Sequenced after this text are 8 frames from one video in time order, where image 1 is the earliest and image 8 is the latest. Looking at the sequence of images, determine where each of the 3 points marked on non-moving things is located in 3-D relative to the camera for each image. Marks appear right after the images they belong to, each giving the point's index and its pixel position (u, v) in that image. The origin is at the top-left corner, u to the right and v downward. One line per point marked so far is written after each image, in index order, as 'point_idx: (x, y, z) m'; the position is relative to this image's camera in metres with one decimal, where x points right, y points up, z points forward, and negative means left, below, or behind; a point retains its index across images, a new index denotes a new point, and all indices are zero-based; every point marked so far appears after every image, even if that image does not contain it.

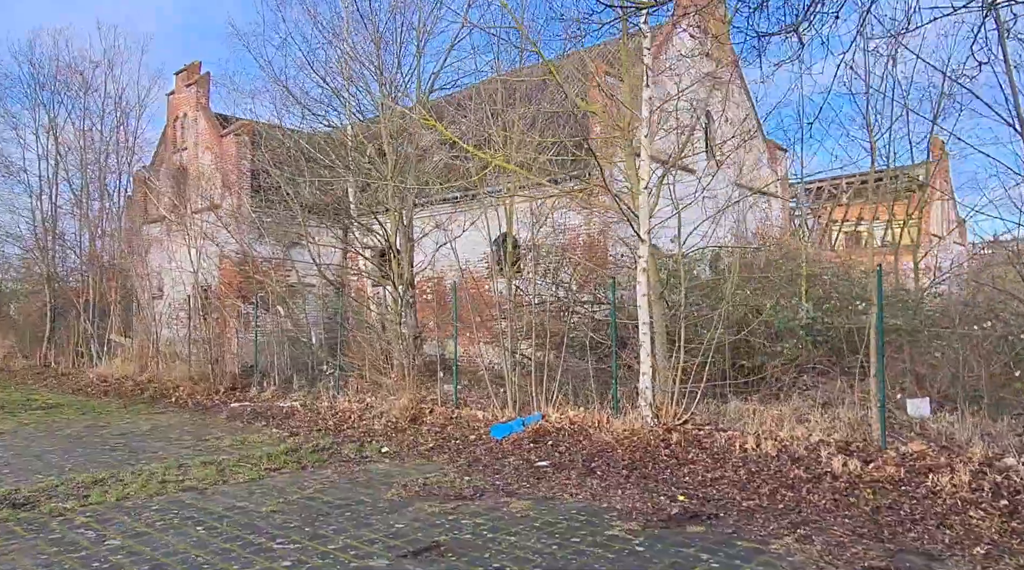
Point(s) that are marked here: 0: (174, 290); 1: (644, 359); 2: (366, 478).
0: (-8.5, -0.2, +19.8) m
1: (+1.4, -0.8, +8.1) m
2: (-1.3, -1.7, +6.9) m
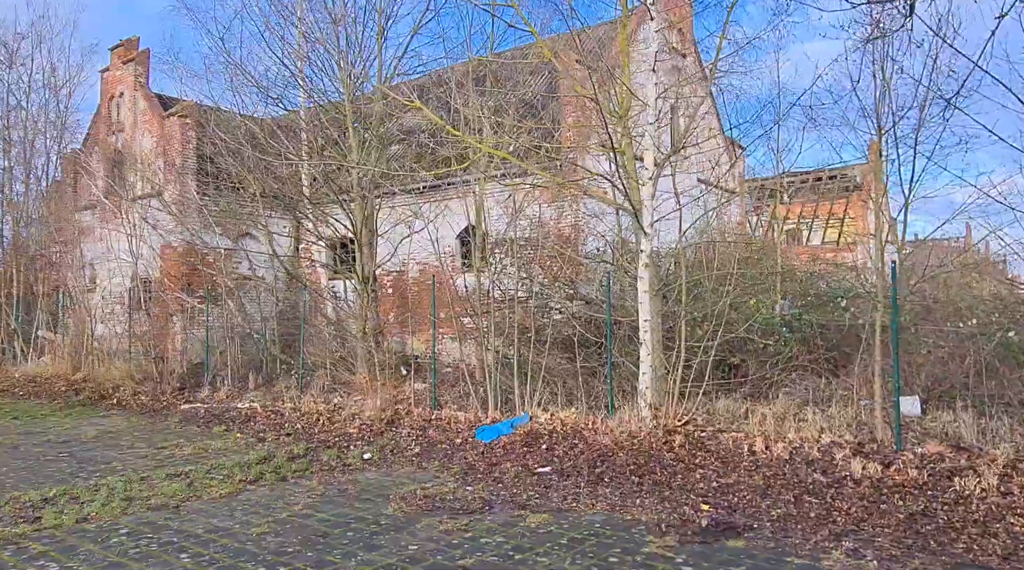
0: (-9.5, 0.0, +18.6) m
1: (+1.3, -0.7, +7.7) m
2: (-1.2, -1.7, +6.4) m
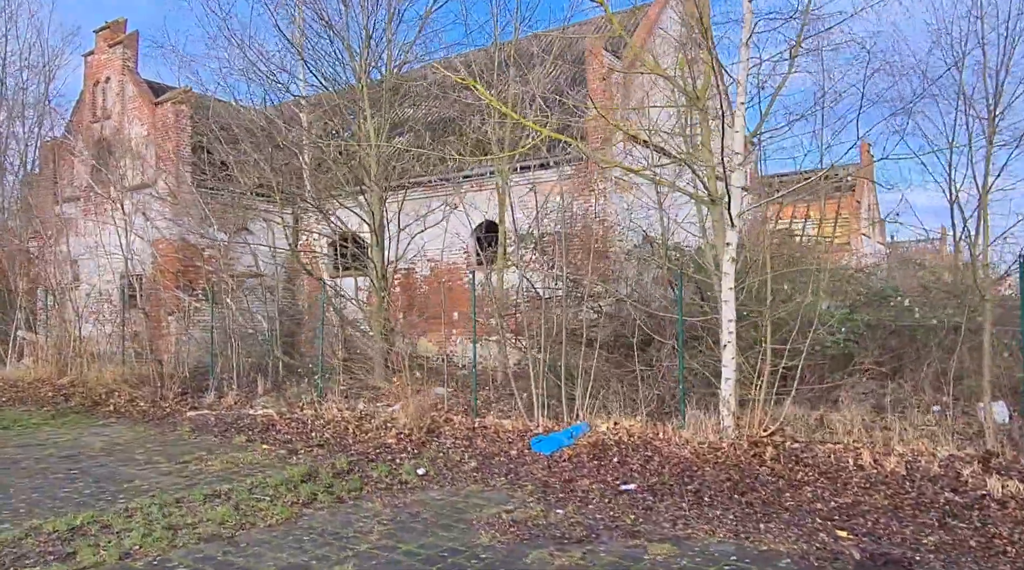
0: (-9.3, +0.1, +17.5) m
1: (+1.9, -0.7, +7.0) m
2: (-0.6, -1.6, +5.6) m
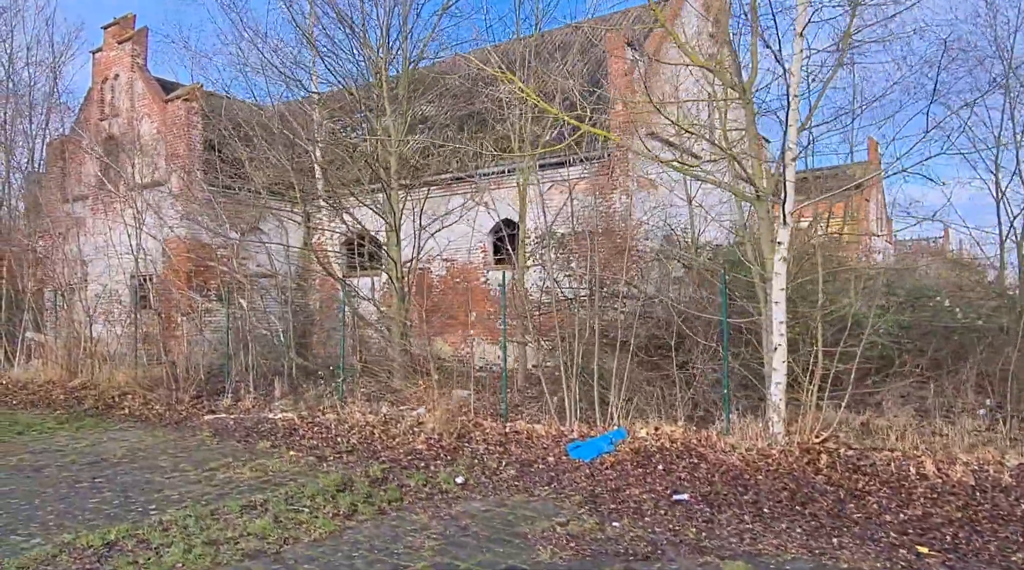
0: (-8.9, +0.1, +17.2) m
1: (+2.3, -0.7, +6.8) m
2: (-0.2, -1.6, +5.3) m
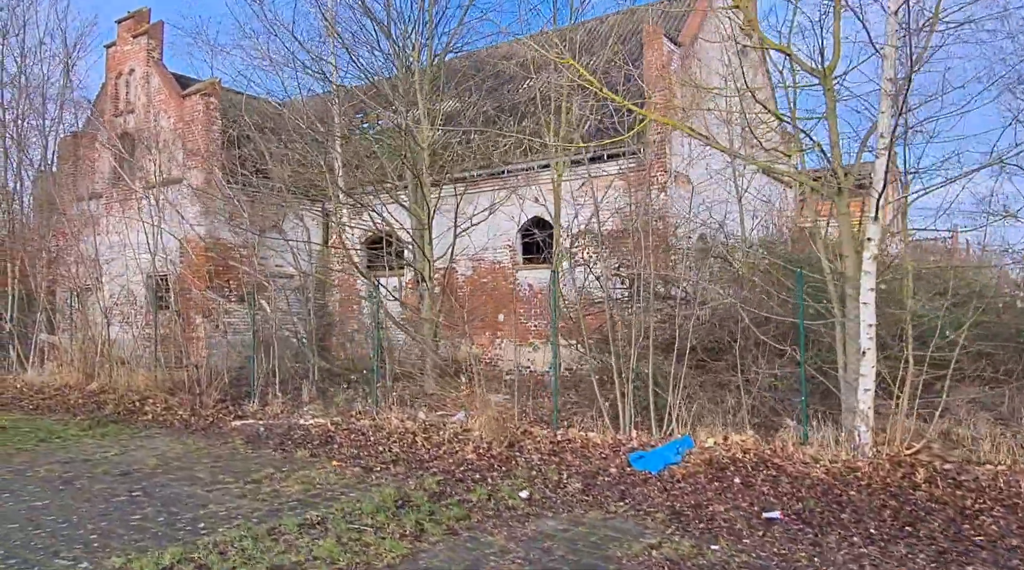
0: (-8.4, +0.1, +16.7) m
1: (+2.8, -0.7, +6.3) m
2: (+0.3, -1.6, +4.8) m
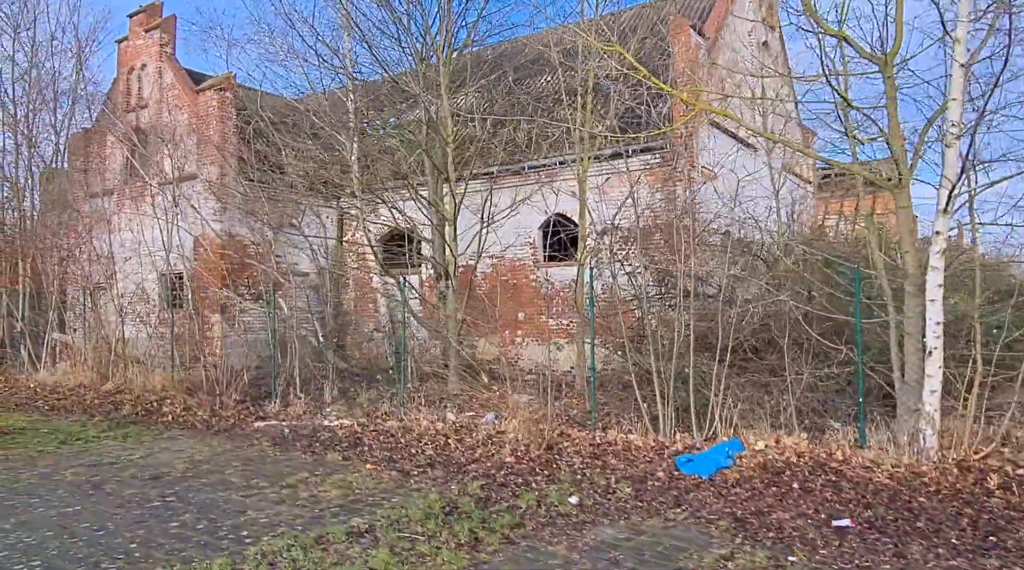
0: (-8.0, +0.1, +16.5) m
1: (+3.2, -0.7, +6.1) m
2: (+0.7, -1.6, +4.6) m
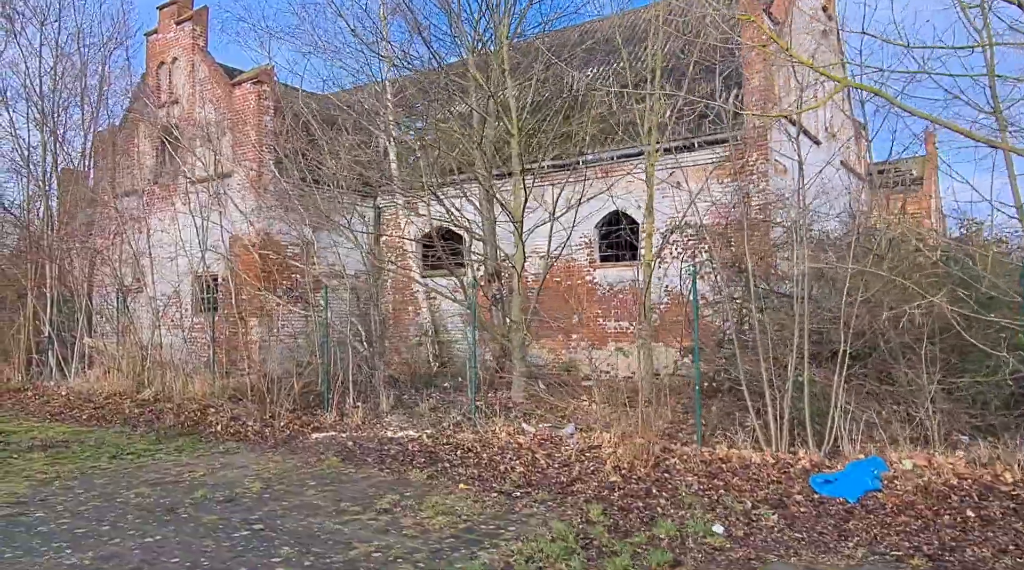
0: (-7.0, +0.1, +15.8) m
1: (+4.1, -0.7, +5.3) m
2: (+1.6, -1.6, +3.8) m
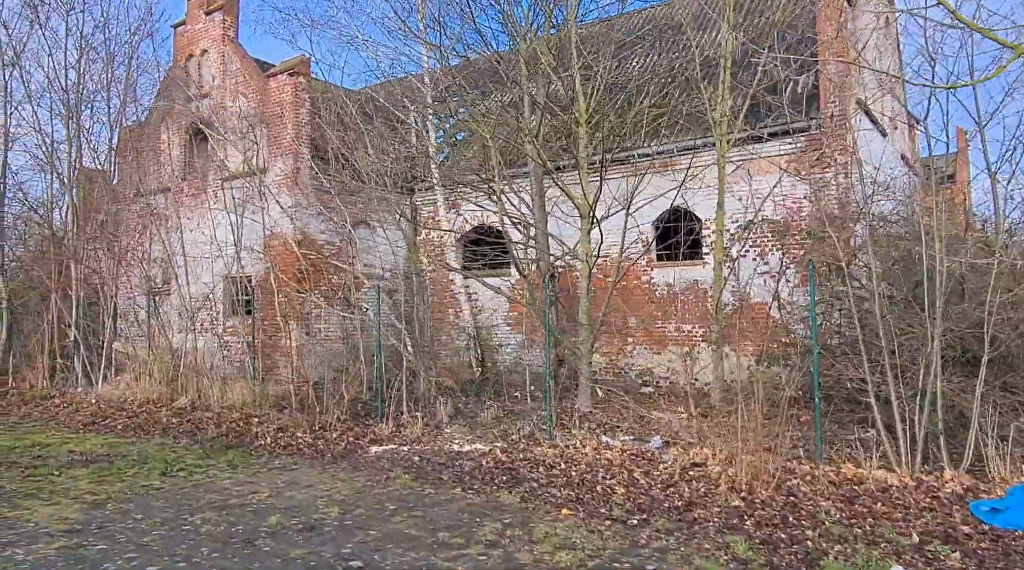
0: (-6.1, +0.1, +15.1) m
1: (+4.9, -0.7, +4.5) m
2: (+2.4, -1.6, +3.0) m
